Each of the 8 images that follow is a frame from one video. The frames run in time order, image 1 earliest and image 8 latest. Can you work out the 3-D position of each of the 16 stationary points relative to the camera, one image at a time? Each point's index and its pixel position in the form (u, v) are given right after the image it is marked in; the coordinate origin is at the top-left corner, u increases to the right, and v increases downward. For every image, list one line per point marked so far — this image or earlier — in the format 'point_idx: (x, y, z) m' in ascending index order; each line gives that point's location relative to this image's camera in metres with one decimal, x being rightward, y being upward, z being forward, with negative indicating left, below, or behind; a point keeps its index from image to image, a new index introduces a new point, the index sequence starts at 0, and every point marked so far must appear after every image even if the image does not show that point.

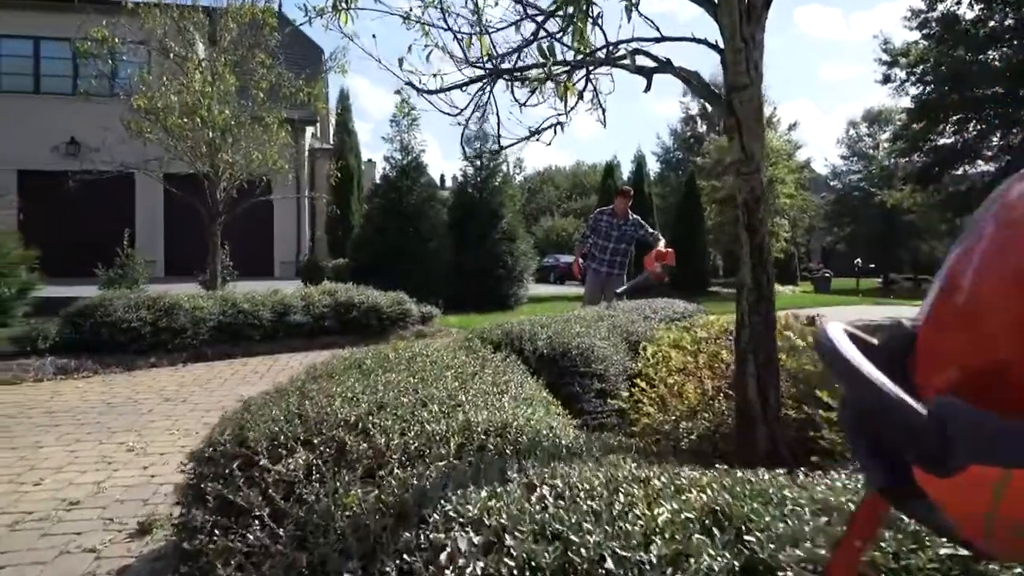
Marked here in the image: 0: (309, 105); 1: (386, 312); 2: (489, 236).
0: (-3.7, +3.3, +13.1) m
1: (-2.0, -0.4, +11.1) m
2: (-0.6, +1.2, +16.8) m
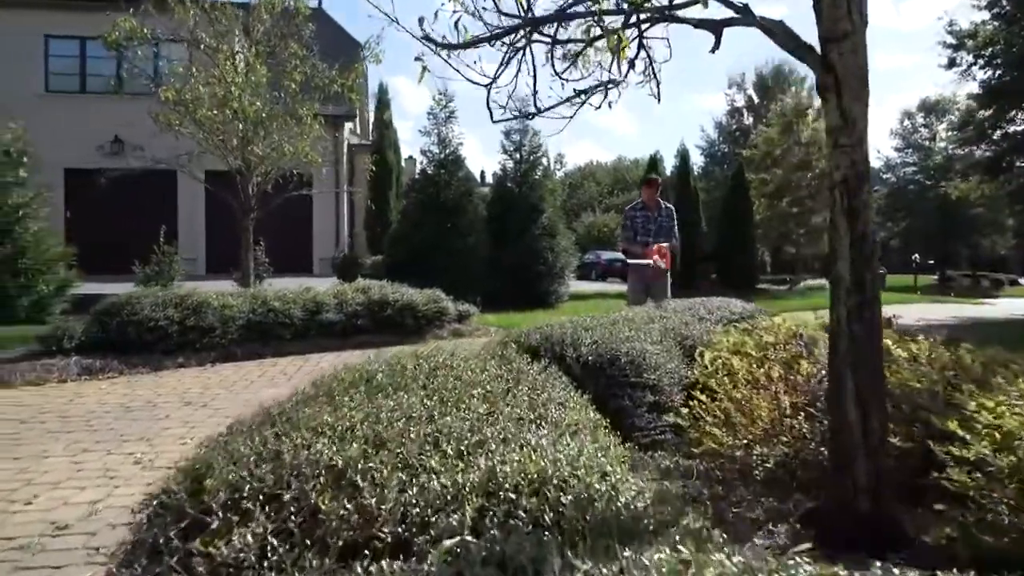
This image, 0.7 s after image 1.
0: (-3.0, +3.4, +12.7) m
1: (-1.4, -0.3, +10.7) m
2: (+0.4, +1.3, +16.3) m
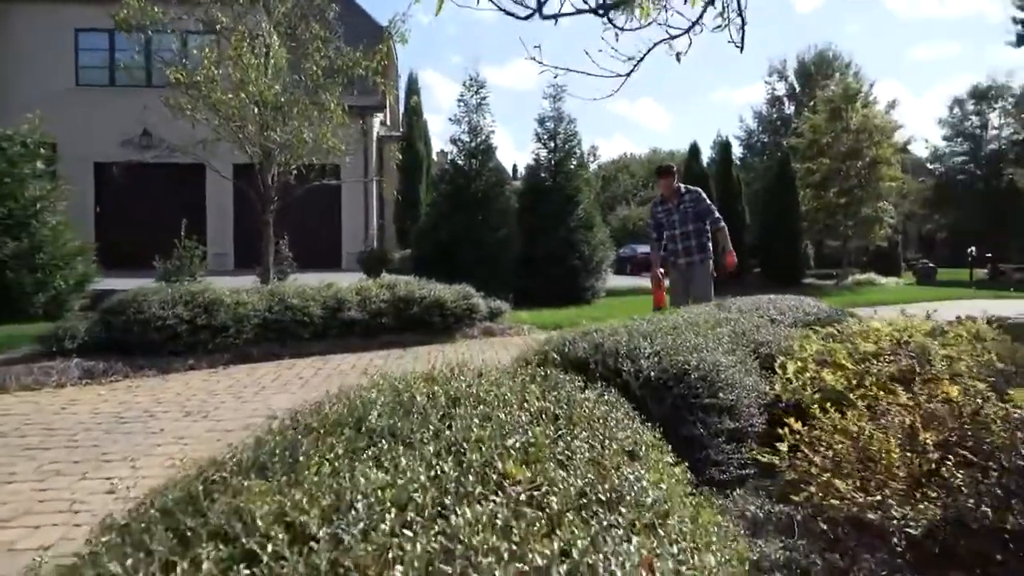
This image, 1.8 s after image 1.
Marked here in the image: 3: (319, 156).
0: (-2.4, +3.4, +12.0) m
1: (-0.9, -0.3, +10.0) m
2: (+1.1, +1.4, +15.5) m
3: (-3.0, +2.0, +10.8) m
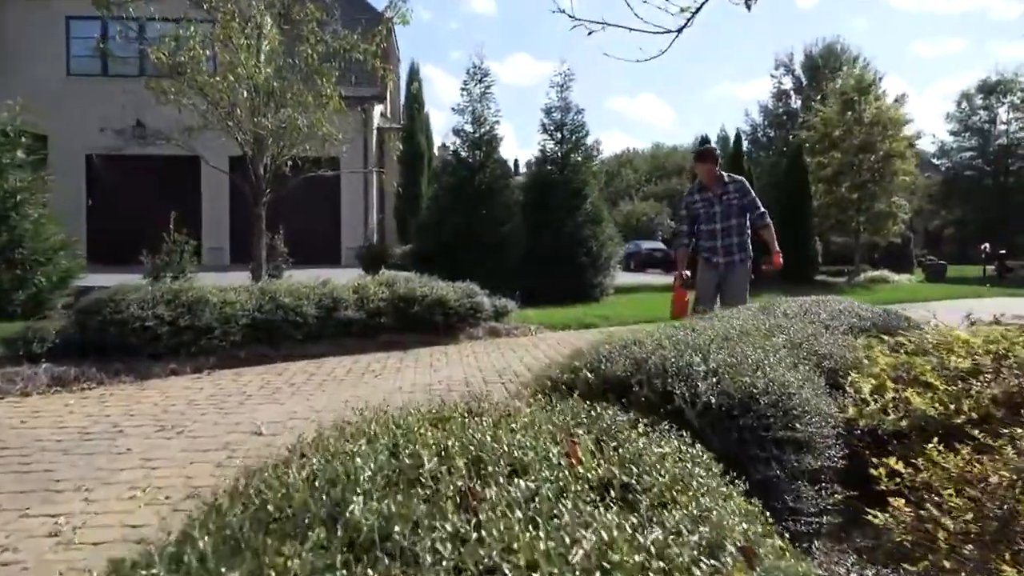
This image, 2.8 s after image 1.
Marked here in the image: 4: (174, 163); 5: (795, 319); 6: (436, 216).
0: (-2.3, +3.5, +11.4) m
1: (-0.8, -0.2, +9.3) m
2: (+1.2, +1.4, +14.9) m
3: (-2.9, +2.1, +10.1) m
4: (-8.4, +3.1, +17.6) m
5: (+1.8, -0.2, +4.4) m
6: (-1.5, +1.5, +14.1) m
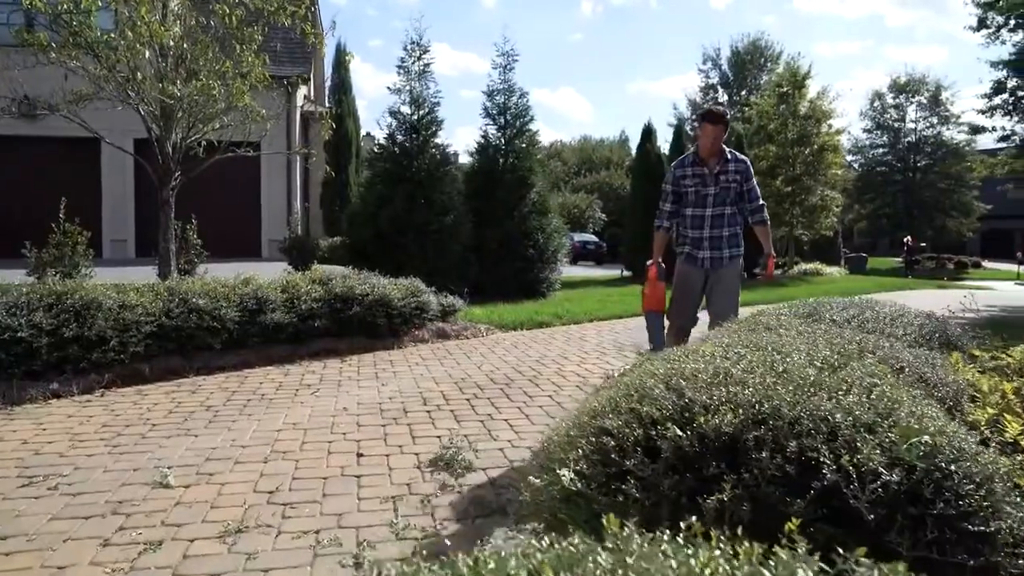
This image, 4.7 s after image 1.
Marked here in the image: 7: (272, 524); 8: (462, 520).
0: (-3.0, +3.5, +10.1) m
1: (-1.3, -0.2, +8.2) m
2: (+0.1, +1.5, +13.9) m
3: (-3.5, +2.1, +8.8) m
4: (-9.8, +3.2, +15.6) m
5: (+1.7, -0.2, +3.6) m
6: (-2.6, +1.5, +12.9) m
7: (-1.1, -1.1, +3.2) m
8: (-0.2, -1.1, +3.3) m
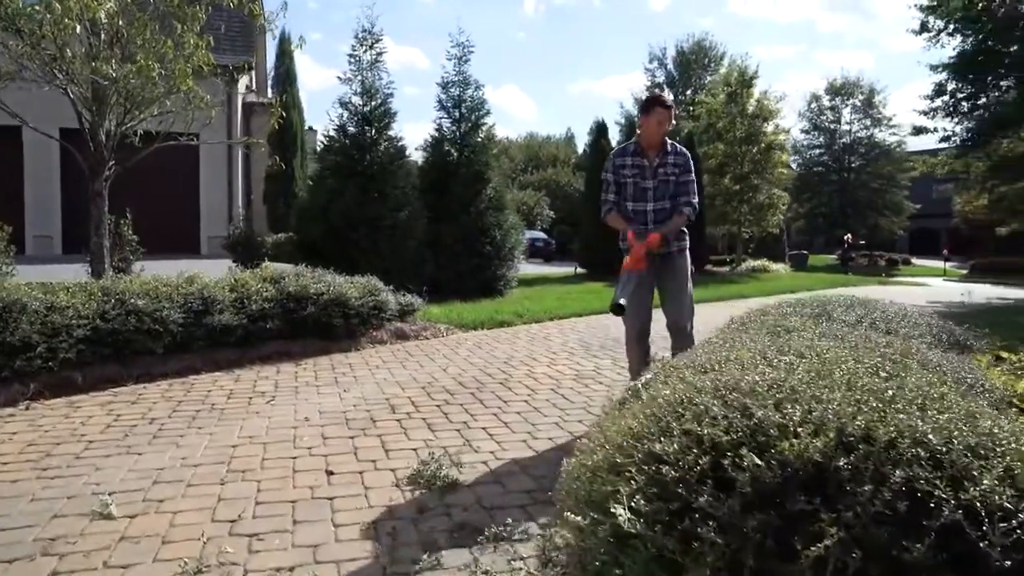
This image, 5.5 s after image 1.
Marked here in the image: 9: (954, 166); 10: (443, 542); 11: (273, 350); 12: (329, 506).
0: (-3.6, +3.5, +9.4) m
1: (-1.7, -0.2, +7.7) m
2: (-0.8, +1.6, +13.5) m
3: (-3.9, +2.1, +8.1) m
4: (-10.8, +3.2, +14.4) m
5: (+1.7, -0.2, +3.3) m
6: (-3.4, +1.6, +12.3) m
7: (-1.1, -1.1, +2.8) m
8: (-0.2, -1.1, +2.9) m
9: (+11.5, +3.2, +18.3) m
10: (-0.3, -1.1, +3.0) m
11: (-2.4, -0.6, +7.2) m
12: (-0.9, -1.1, +3.4) m
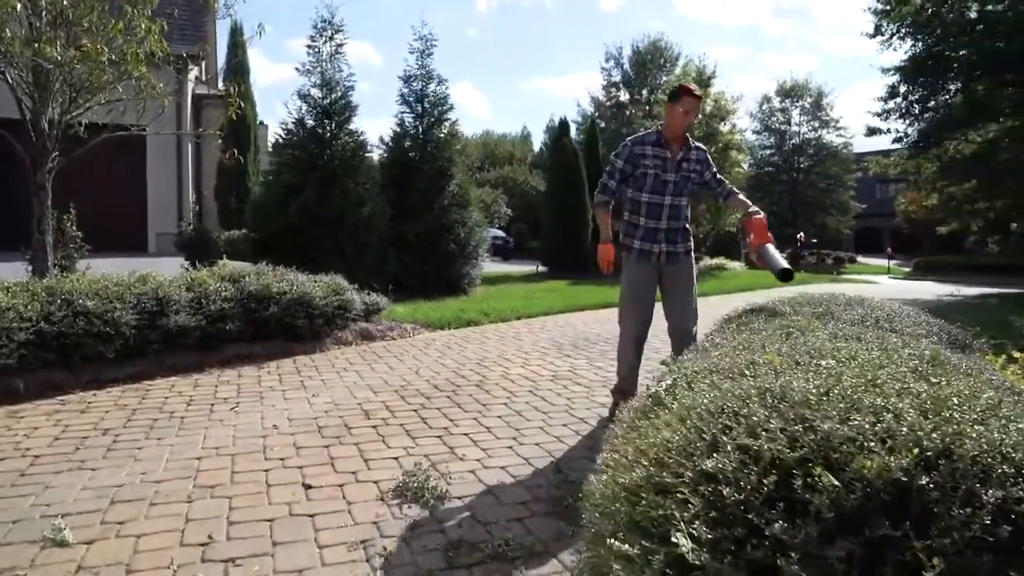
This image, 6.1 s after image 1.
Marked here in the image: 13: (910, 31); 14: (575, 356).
0: (-4.0, +3.5, +9.0) m
1: (-2.0, -0.2, +7.4) m
2: (-1.5, +1.6, +13.2) m
3: (-4.2, +2.1, +7.6) m
4: (-11.5, +3.2, +13.5) m
5: (+1.7, -0.2, +3.2) m
6: (-3.9, +1.6, +11.9) m
7: (-1.1, -1.1, +2.5) m
8: (-0.2, -1.1, +2.7) m
9: (+10.5, +3.3, +18.8) m
10: (-0.3, -1.1, +2.7) m
11: (-2.7, -0.6, +6.8) m
12: (-0.9, -1.1, +3.1) m
13: (+9.6, +6.2, +16.9) m
14: (+0.7, -0.8, +7.7) m
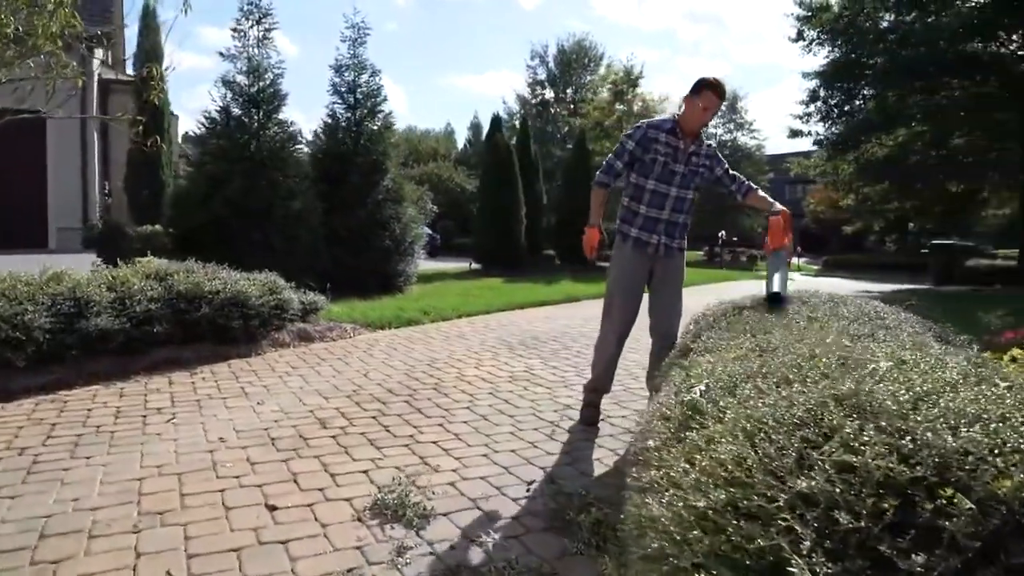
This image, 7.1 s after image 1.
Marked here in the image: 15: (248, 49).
0: (-4.6, +3.6, +8.2) m
1: (-2.5, -0.2, +6.9) m
2: (-2.6, +1.6, +12.7) m
3: (-4.7, +2.1, +6.9) m
4: (-12.6, +3.2, +11.9) m
5: (+1.7, -0.2, +3.2) m
6: (-4.9, +1.6, +11.1) m
7: (-1.0, -1.1, +2.2) m
8: (-0.2, -1.1, +2.4) m
9: (+8.7, +3.4, +19.6) m
10: (-0.2, -1.1, +2.4) m
11: (-3.1, -0.6, +6.2) m
12: (-0.9, -1.0, +2.8) m
13: (+7.9, +6.3, +17.6) m
14: (+0.2, -0.7, +7.5) m
15: (-4.3, +3.9, +11.5) m
